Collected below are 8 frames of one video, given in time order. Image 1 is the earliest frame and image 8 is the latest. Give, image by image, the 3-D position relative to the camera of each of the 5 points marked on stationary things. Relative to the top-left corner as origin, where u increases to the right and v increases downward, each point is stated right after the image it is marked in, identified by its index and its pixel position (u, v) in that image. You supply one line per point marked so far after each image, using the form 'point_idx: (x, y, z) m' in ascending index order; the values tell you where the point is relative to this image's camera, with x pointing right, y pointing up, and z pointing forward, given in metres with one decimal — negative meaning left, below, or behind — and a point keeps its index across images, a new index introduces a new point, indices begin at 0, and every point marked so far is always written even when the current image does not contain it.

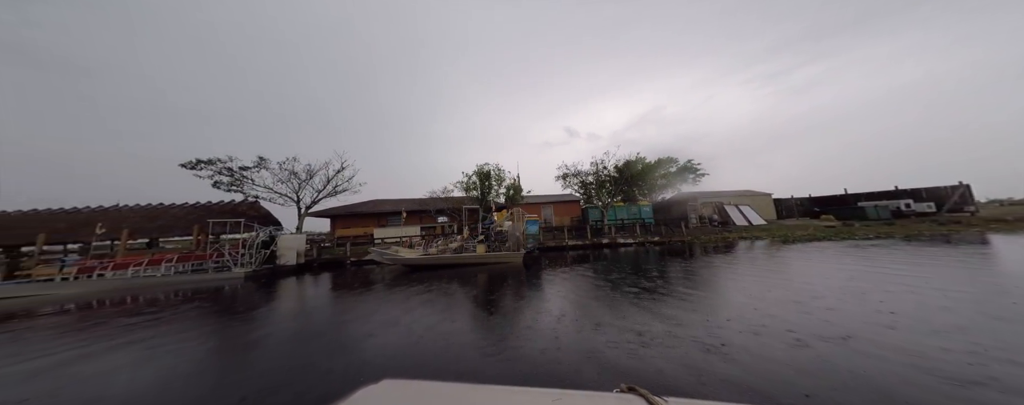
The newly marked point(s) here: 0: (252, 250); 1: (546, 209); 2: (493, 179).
0: (-14.8, -2.7, +16.0) m
1: (+2.7, -0.4, +19.1) m
2: (-1.7, +1.7, +18.5) m
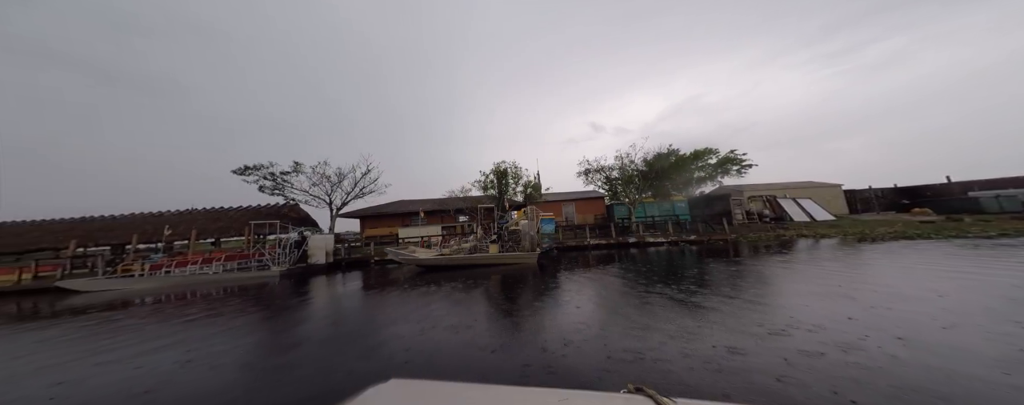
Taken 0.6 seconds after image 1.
0: (-13.6, -2.8, +16.7) m
1: (+4.1, -0.2, +18.6) m
2: (-0.4, +1.8, +18.3) m
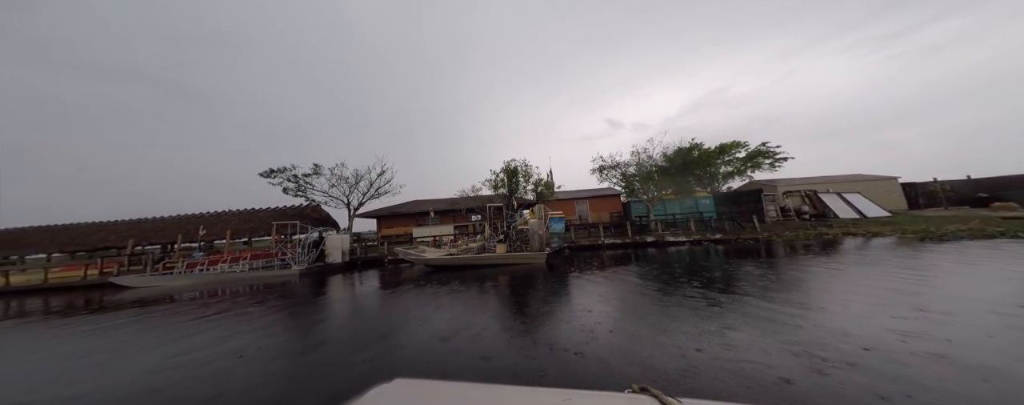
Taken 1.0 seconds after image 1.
0: (-12.8, -2.9, +17.1) m
1: (+4.9, -0.1, +18.2) m
2: (+0.4, +1.9, +18.1) m
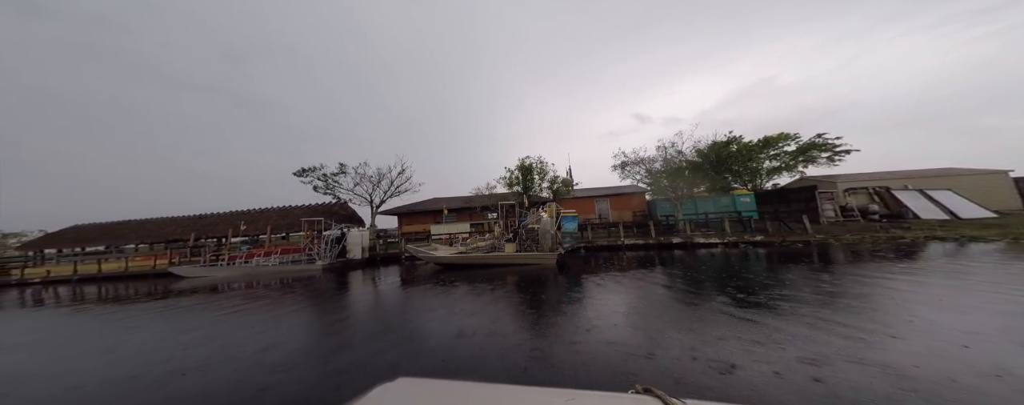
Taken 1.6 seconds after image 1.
0: (-11.8, -2.7, +17.5) m
1: (+6.0, 0.0, +17.7) m
2: (+1.5, +2.0, +17.7) m
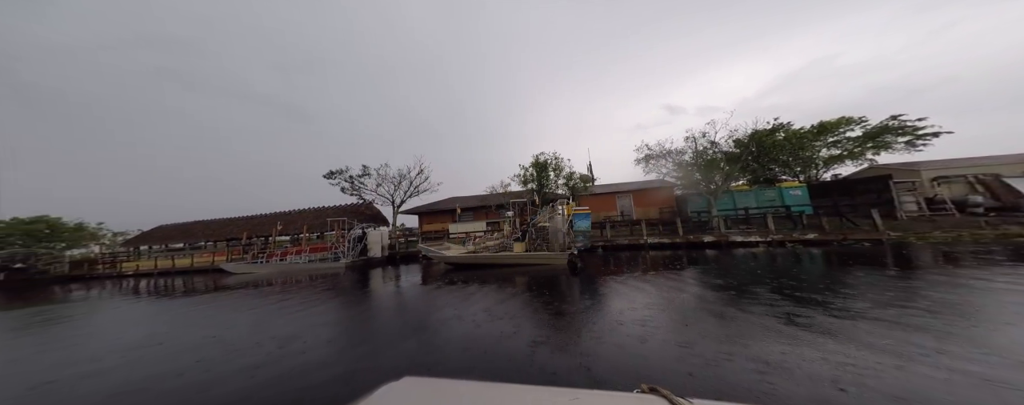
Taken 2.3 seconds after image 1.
0: (-10.7, -2.7, +17.9) m
1: (+7.0, +0.2, +17.0) m
2: (+2.5, +2.2, +17.3) m
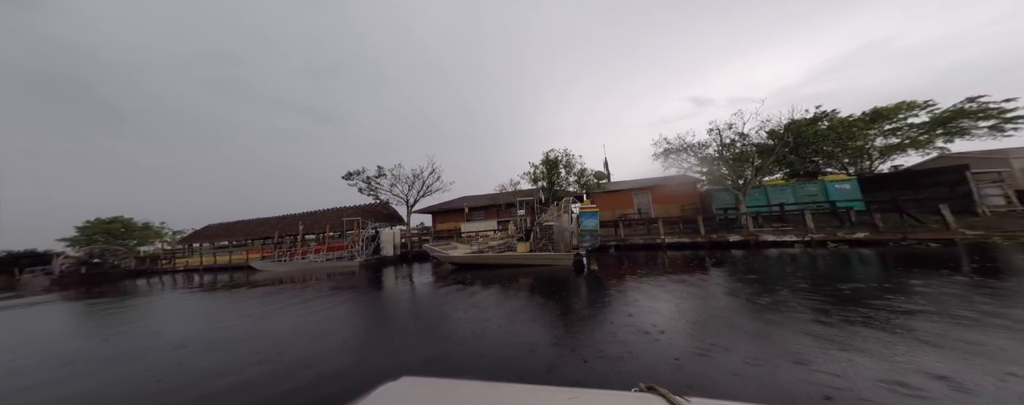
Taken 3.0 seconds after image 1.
0: (-9.9, -2.7, +18.0) m
1: (+7.7, +0.4, +16.5) m
2: (+3.2, +2.3, +16.9) m
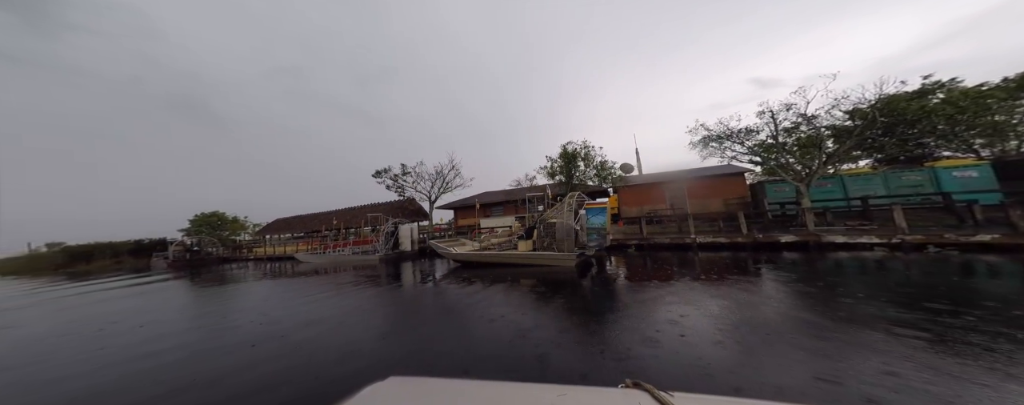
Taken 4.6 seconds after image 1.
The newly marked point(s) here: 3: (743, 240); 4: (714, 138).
0: (-8.8, -2.4, +18.0) m
1: (+8.7, +0.7, +15.4) m
2: (+4.3, +2.6, +16.1) m
3: (+8.1, -1.2, +9.8) m
4: (+8.4, +2.7, +12.2) m
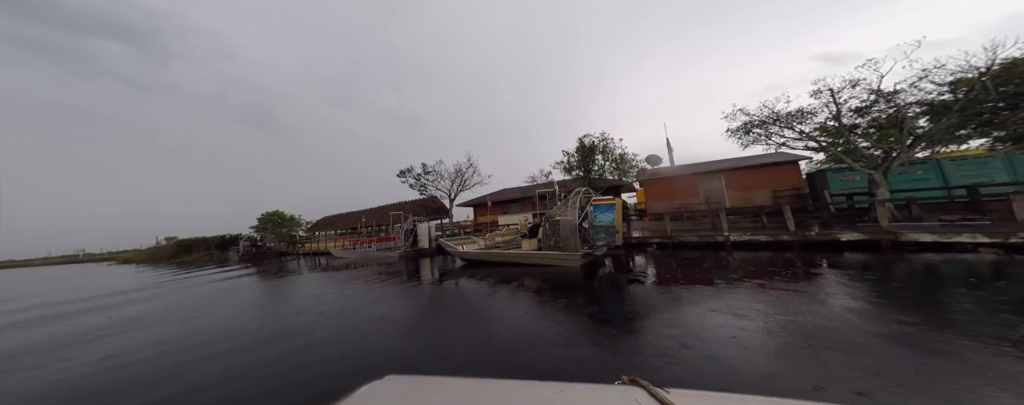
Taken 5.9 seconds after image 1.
0: (-7.6, -2.3, +18.0) m
1: (+9.6, +1.0, +14.4) m
2: (+5.2, +2.8, +15.3) m
3: (+8.7, -1.0, +8.8) m
4: (+9.0, +3.0, +11.2) m
